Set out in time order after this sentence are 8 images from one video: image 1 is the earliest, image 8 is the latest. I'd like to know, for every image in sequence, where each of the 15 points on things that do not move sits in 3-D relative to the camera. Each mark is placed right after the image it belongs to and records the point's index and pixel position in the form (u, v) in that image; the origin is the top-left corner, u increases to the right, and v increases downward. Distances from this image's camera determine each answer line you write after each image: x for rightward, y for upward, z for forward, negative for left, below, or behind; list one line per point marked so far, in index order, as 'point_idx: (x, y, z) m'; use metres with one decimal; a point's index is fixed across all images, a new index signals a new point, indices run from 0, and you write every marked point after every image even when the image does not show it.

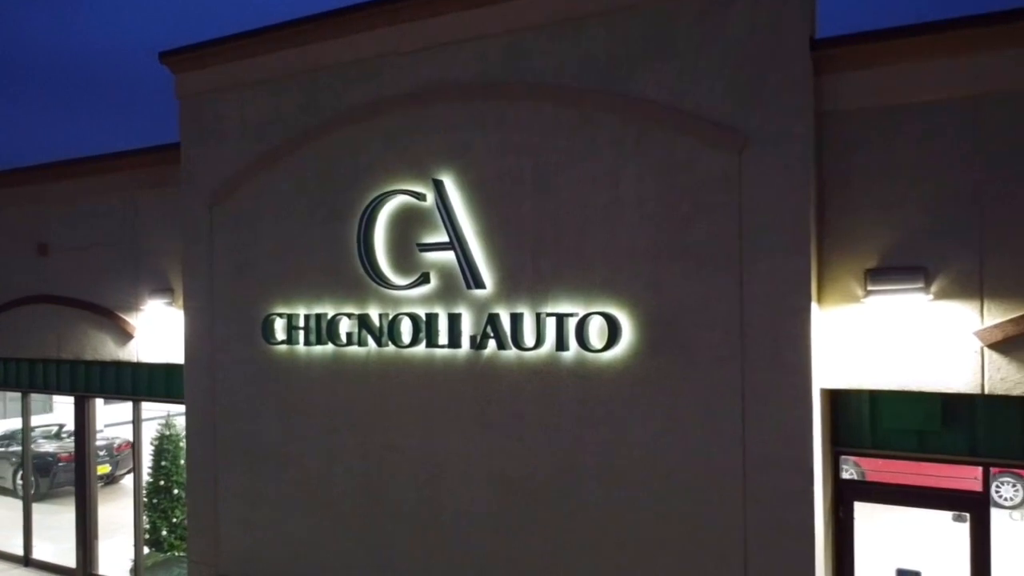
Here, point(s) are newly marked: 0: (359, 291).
0: (-1.4, 0.0, +7.2) m
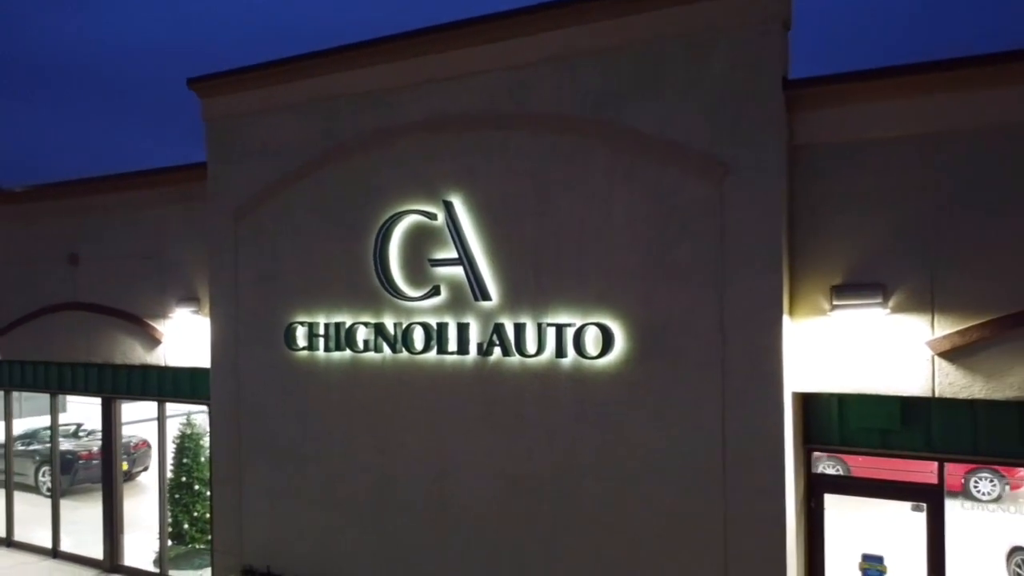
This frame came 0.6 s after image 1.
0: (-1.3, -0.1, +7.8) m
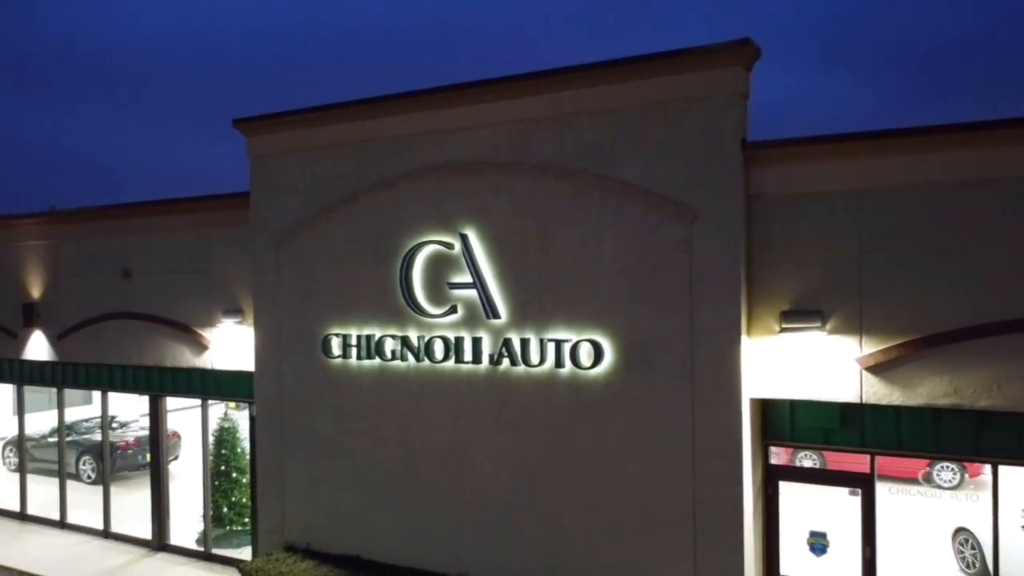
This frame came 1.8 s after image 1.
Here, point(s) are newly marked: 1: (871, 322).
0: (-1.3, -0.3, +9.1) m
1: (+3.1, -0.3, +7.0) m
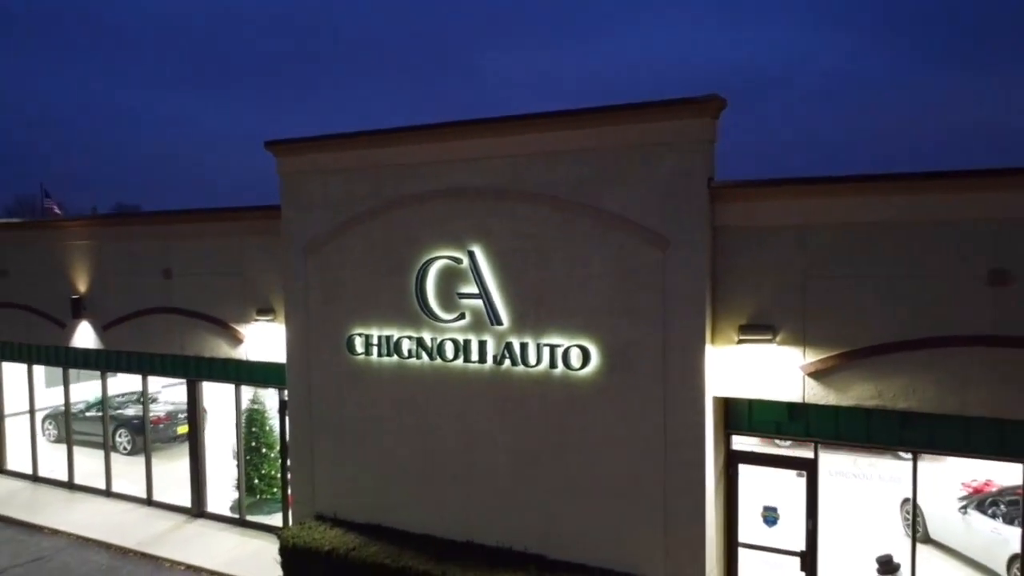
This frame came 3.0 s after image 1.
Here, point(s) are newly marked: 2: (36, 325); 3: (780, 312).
0: (-1.3, -0.4, +10.5) m
1: (+3.1, -0.5, +8.3) m
2: (-9.0, -0.7, +15.2) m
3: (+2.8, -0.3, +8.4) m
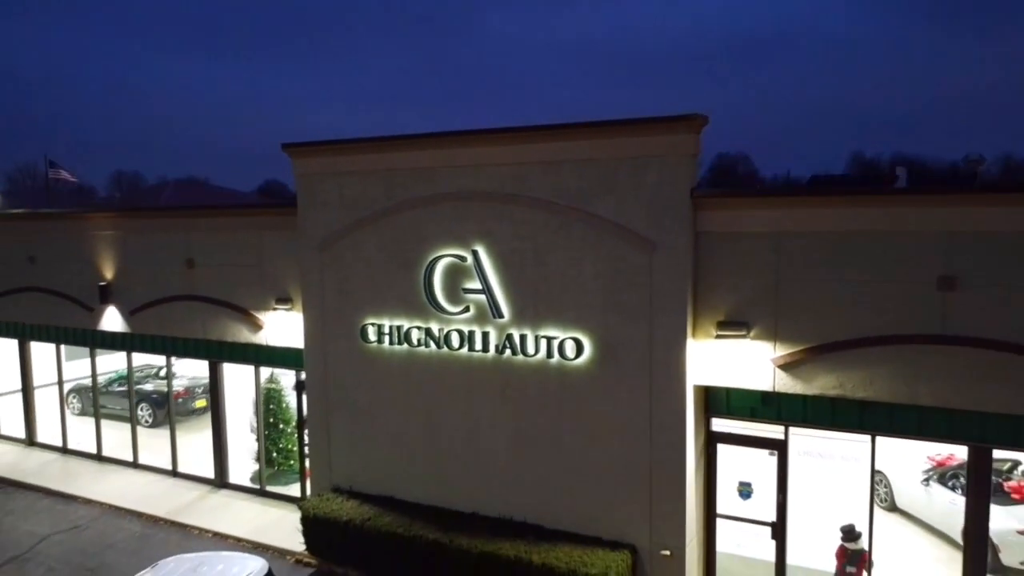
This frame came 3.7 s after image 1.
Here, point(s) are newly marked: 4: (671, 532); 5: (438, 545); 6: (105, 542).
0: (-1.2, -0.3, +11.4) m
1: (+3.1, -0.5, +9.2) m
2: (-9.0, -0.4, +16.2) m
3: (+2.8, -0.3, +9.4) m
4: (+1.9, -3.0, +9.9) m
5: (-1.0, -3.4, +10.6) m
6: (-6.7, -4.2, +13.3) m
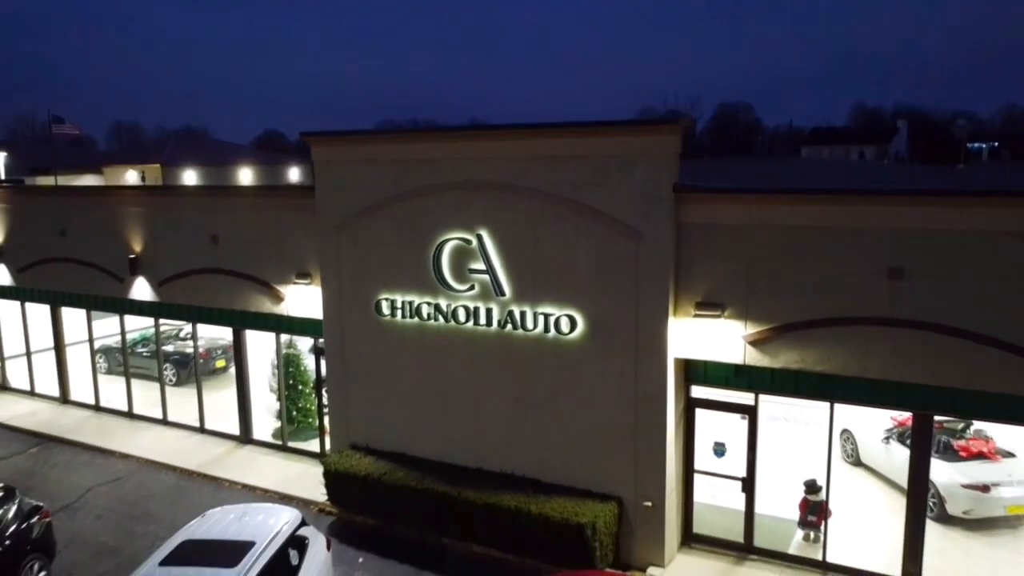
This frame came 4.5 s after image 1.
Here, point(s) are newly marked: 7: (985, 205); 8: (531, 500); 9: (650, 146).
0: (-1.2, 0.0, +12.6) m
1: (+3.1, -0.3, +10.4) m
2: (-9.0, +0.2, +17.3) m
3: (+2.8, -0.1, +10.5) m
4: (+2.0, -2.8, +11.2) m
5: (-1.0, -3.1, +11.9) m
6: (-6.7, -3.8, +14.7) m
7: (+5.3, +0.9, +8.9) m
8: (+0.3, -3.0, +11.5) m
9: (+1.8, +1.9, +10.5) m
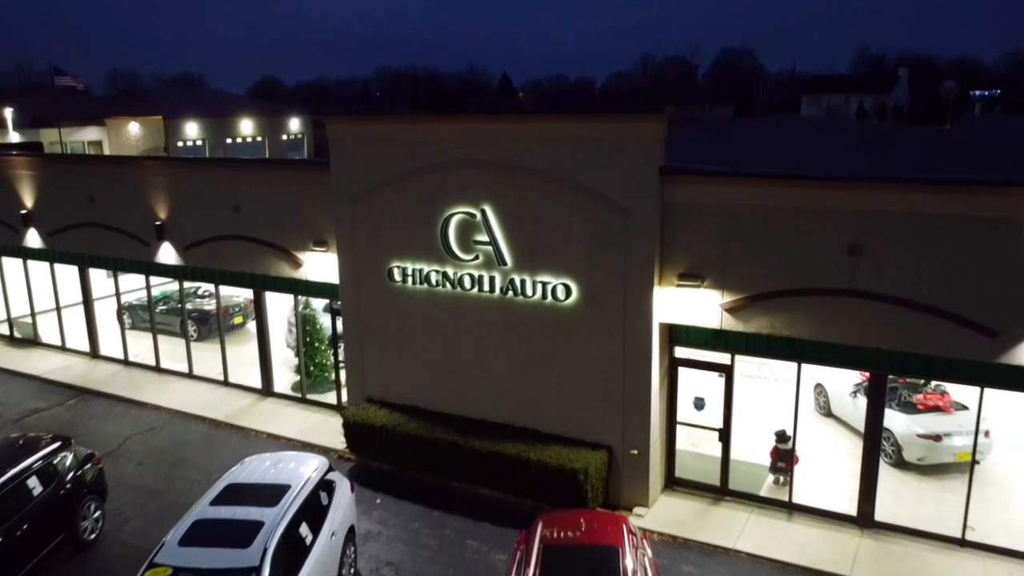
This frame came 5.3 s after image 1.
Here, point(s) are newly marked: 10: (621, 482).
0: (-1.2, +0.5, +13.8) m
1: (+3.2, +0.1, +11.6) m
2: (-9.0, +1.0, +18.5) m
3: (+2.9, +0.3, +11.7) m
4: (+2.0, -2.3, +12.6) m
5: (-0.9, -2.6, +13.3) m
6: (-6.7, -3.1, +16.1) m
7: (+5.3, +1.2, +10.1) m
8: (+0.3, -2.6, +12.9) m
9: (+1.8, +2.2, +11.5) m
10: (+1.7, -3.1, +12.9) m
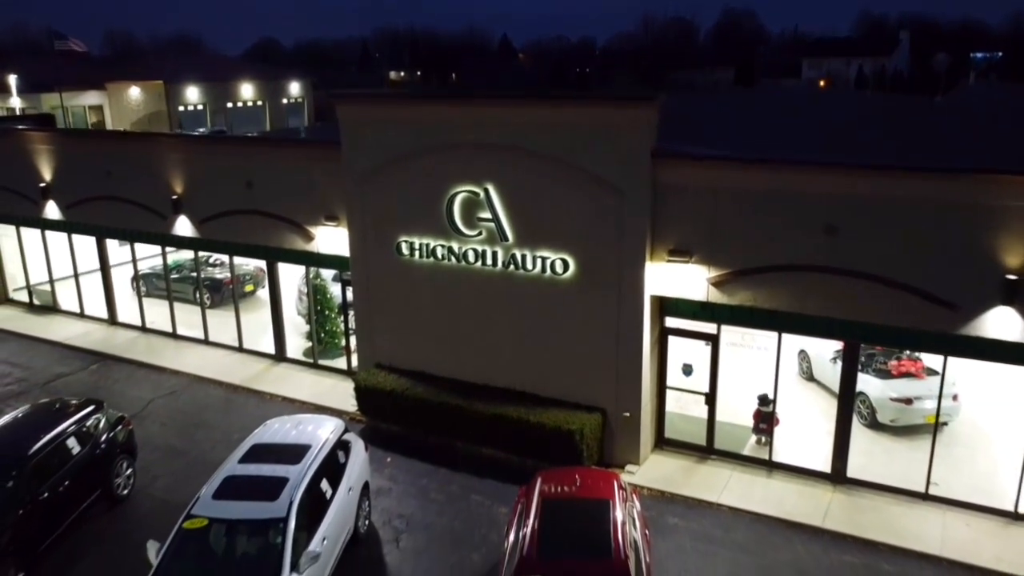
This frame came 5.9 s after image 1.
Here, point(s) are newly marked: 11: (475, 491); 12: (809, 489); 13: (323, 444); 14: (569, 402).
0: (-1.2, +1.0, +14.6) m
1: (+3.2, +0.5, +12.5) m
2: (-8.9, +1.7, +19.3) m
3: (+2.9, +0.7, +12.6) m
4: (+2.0, -1.9, +13.6) m
5: (-0.9, -2.2, +14.3) m
6: (-6.7, -2.5, +17.2) m
7: (+5.3, +1.5, +10.9) m
8: (+0.3, -2.1, +13.9) m
9: (+1.8, +2.6, +12.3) m
10: (+1.8, -2.7, +13.9) m
11: (-0.6, -3.4, +13.3) m
12: (+4.8, -3.3, +13.0) m
13: (-2.8, -2.3, +11.7) m
14: (+1.0, -2.0, +14.2) m
